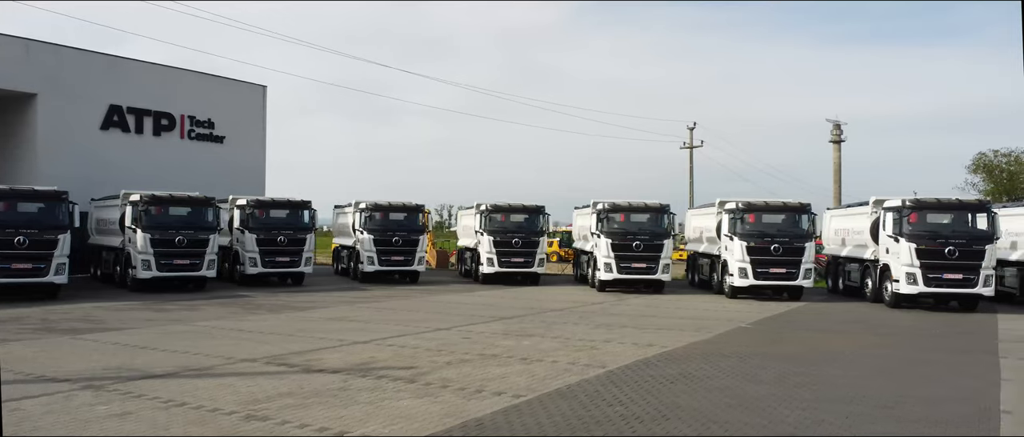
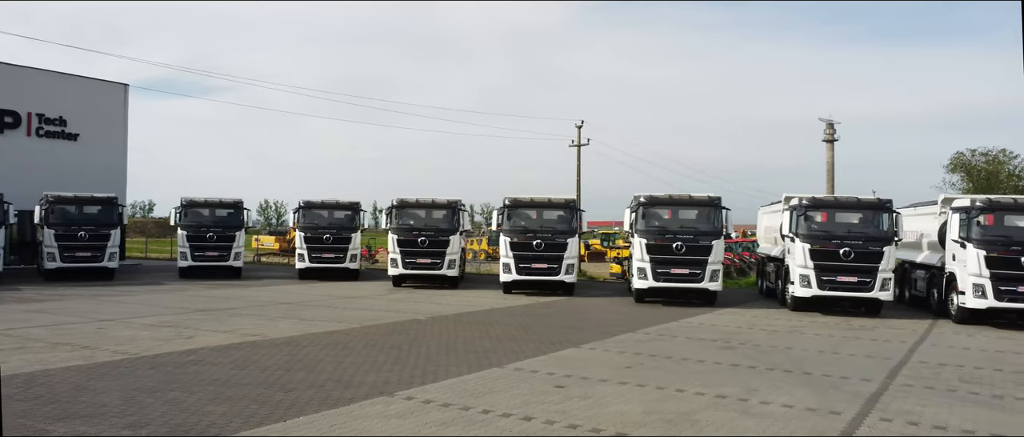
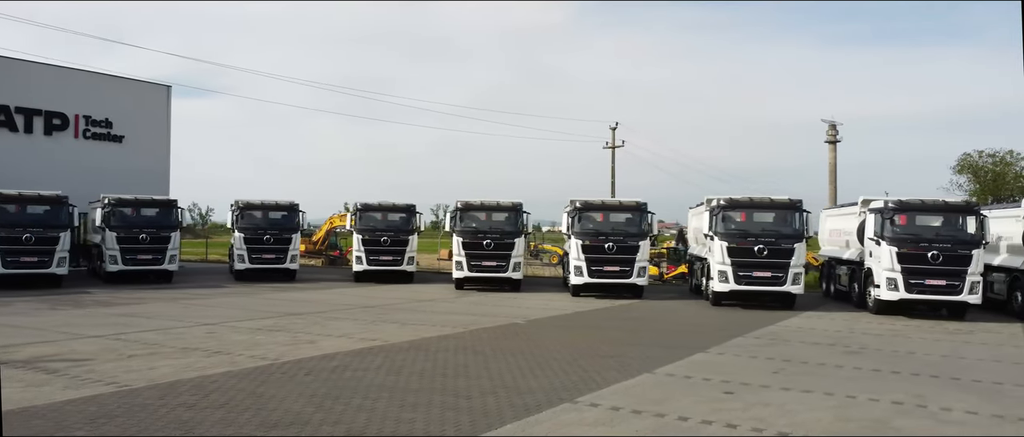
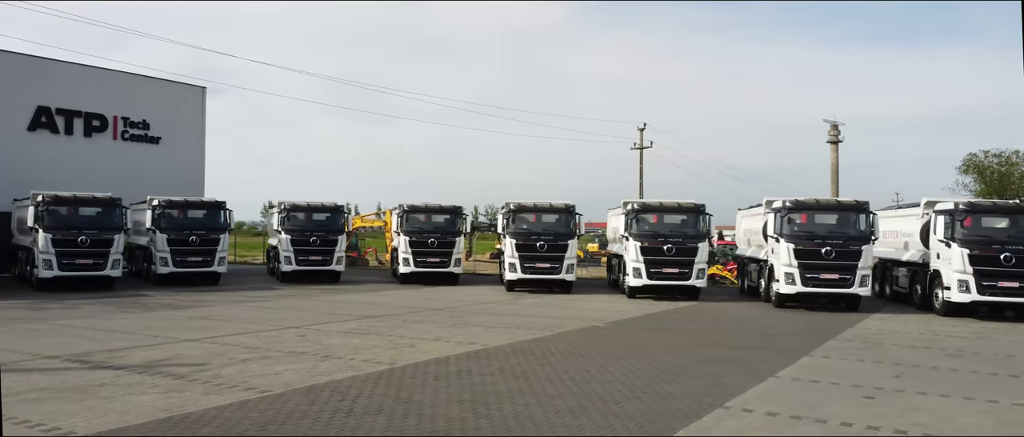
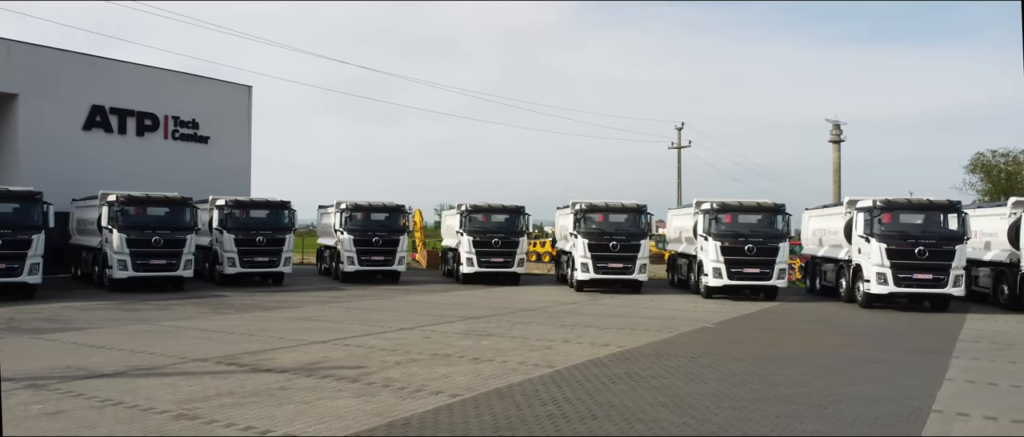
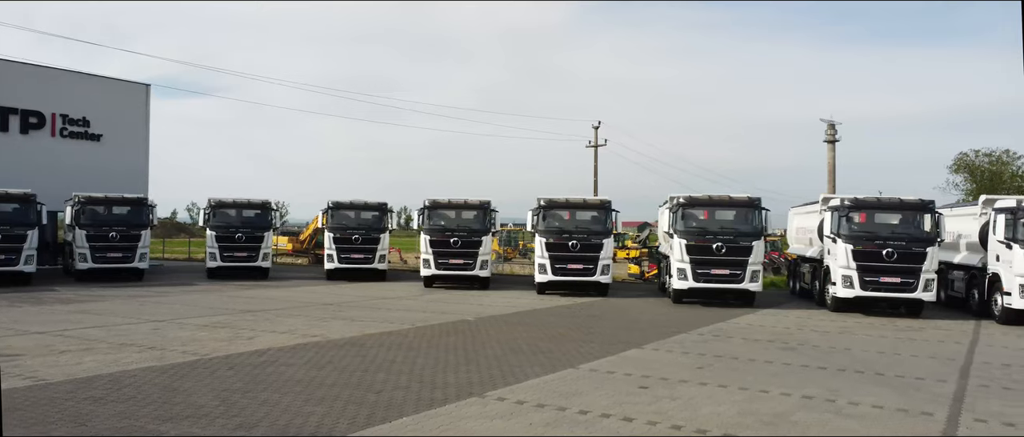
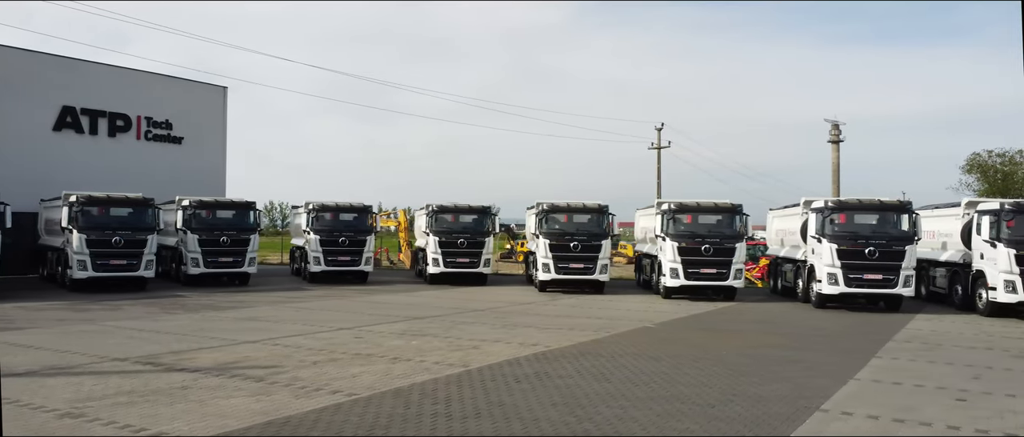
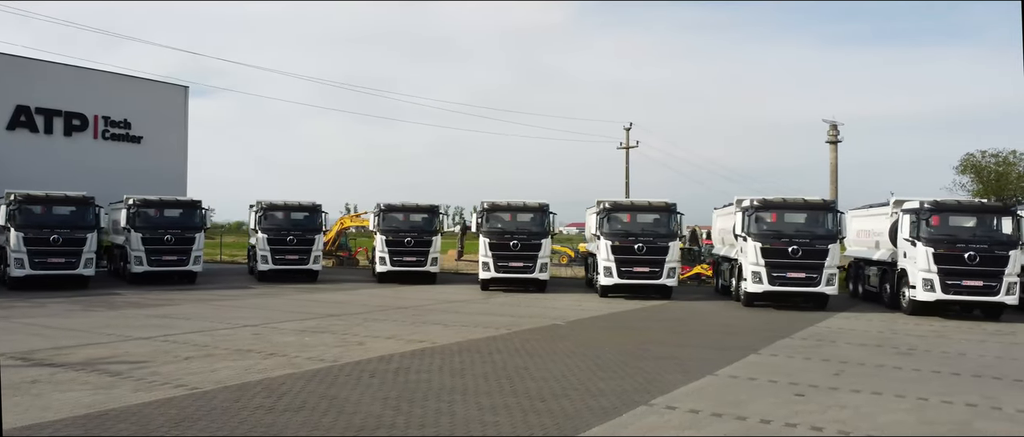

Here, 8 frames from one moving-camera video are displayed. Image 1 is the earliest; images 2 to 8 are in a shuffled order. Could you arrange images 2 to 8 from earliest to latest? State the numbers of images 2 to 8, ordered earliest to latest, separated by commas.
5, 7, 4, 8, 3, 6, 2
